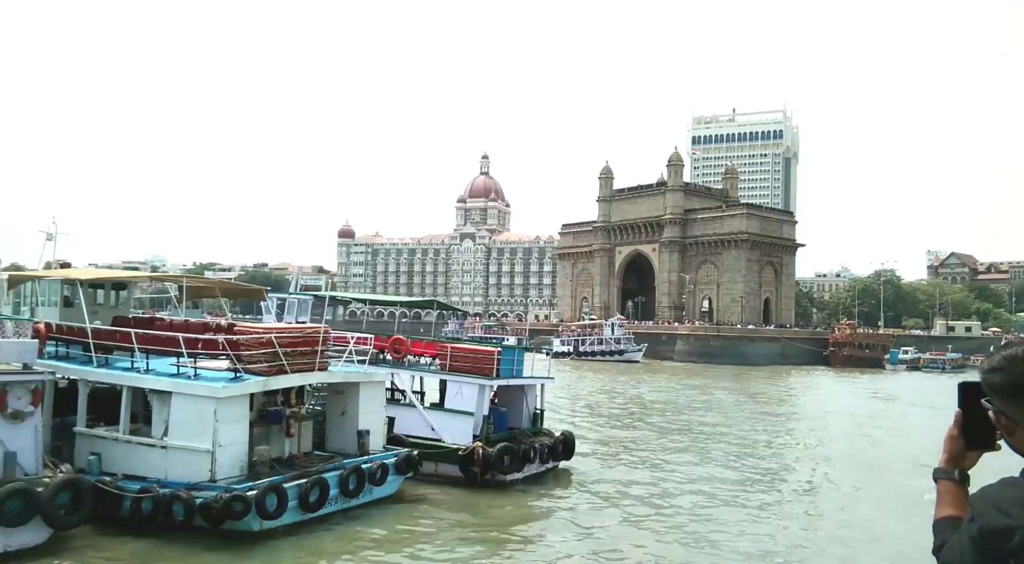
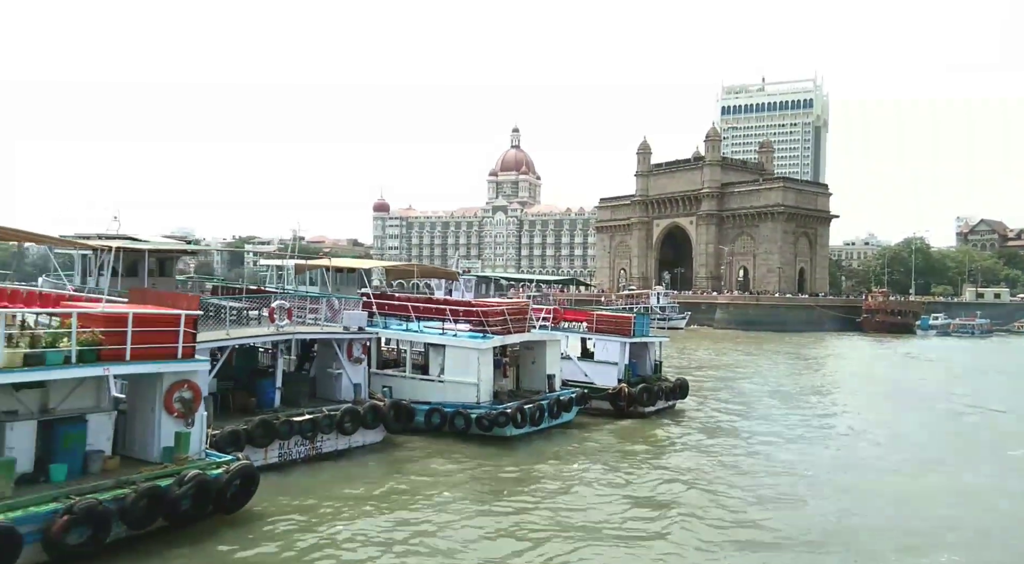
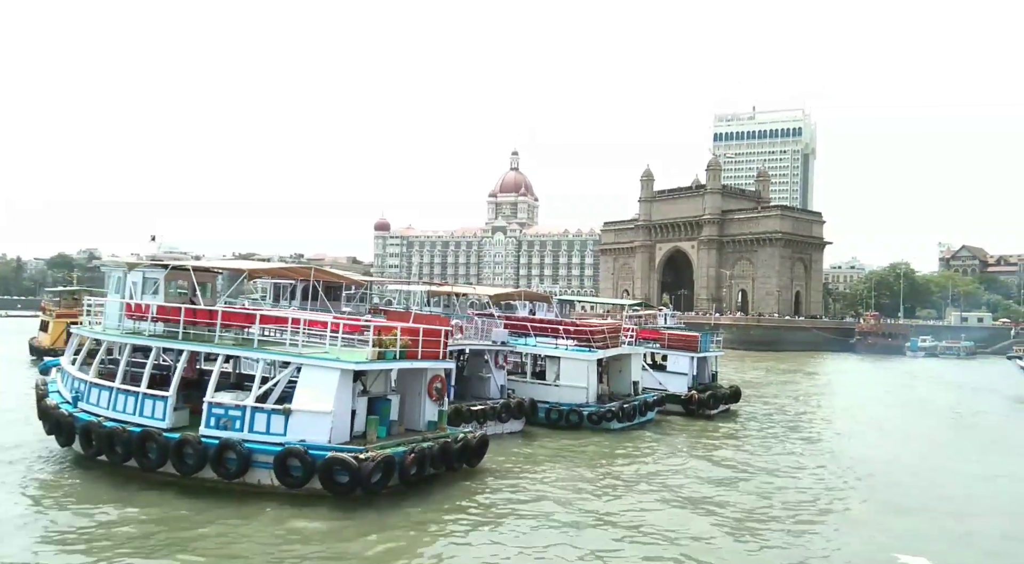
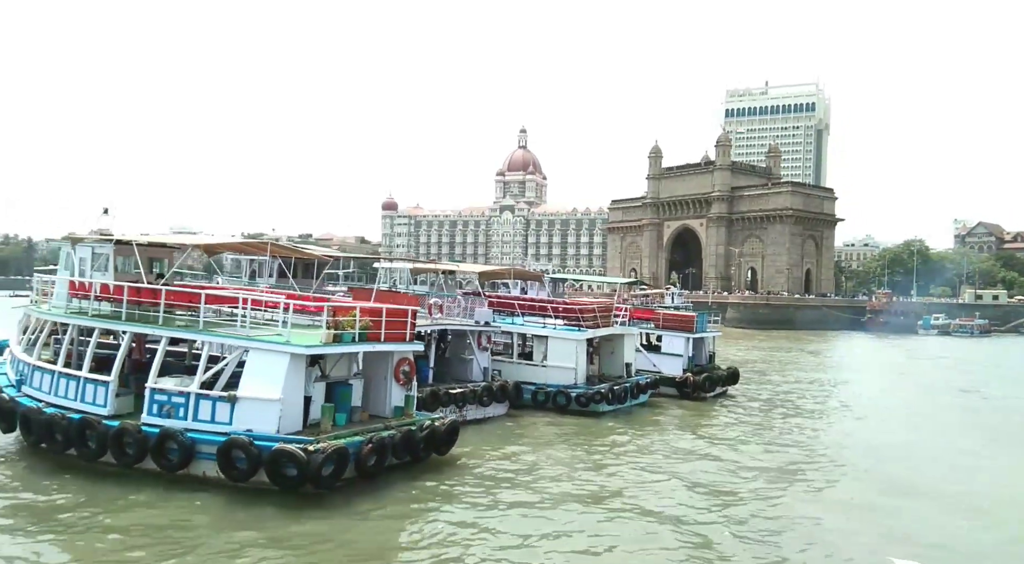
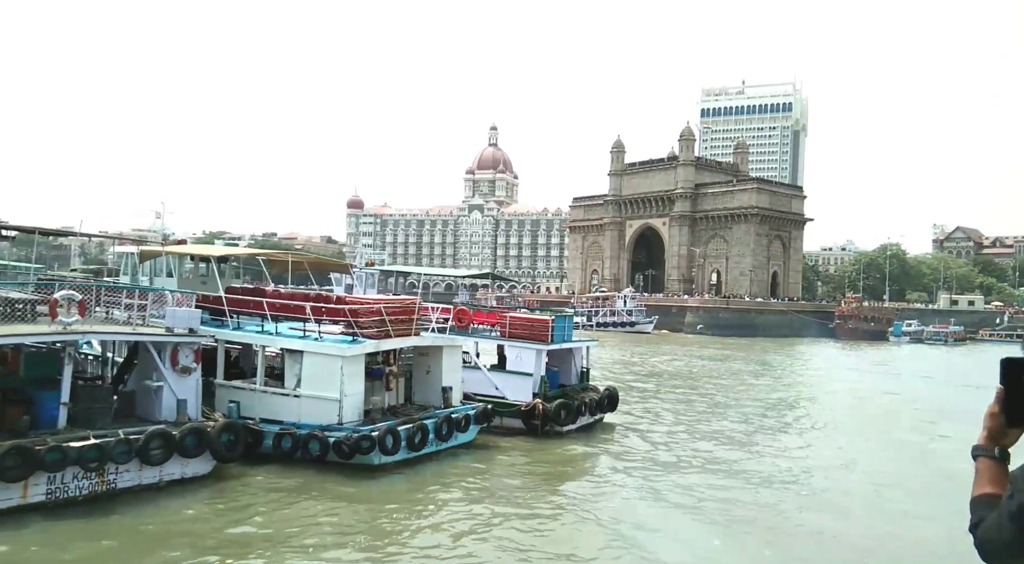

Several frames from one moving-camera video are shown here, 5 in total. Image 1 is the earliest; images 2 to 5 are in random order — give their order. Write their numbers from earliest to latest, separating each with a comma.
5, 2, 4, 3
